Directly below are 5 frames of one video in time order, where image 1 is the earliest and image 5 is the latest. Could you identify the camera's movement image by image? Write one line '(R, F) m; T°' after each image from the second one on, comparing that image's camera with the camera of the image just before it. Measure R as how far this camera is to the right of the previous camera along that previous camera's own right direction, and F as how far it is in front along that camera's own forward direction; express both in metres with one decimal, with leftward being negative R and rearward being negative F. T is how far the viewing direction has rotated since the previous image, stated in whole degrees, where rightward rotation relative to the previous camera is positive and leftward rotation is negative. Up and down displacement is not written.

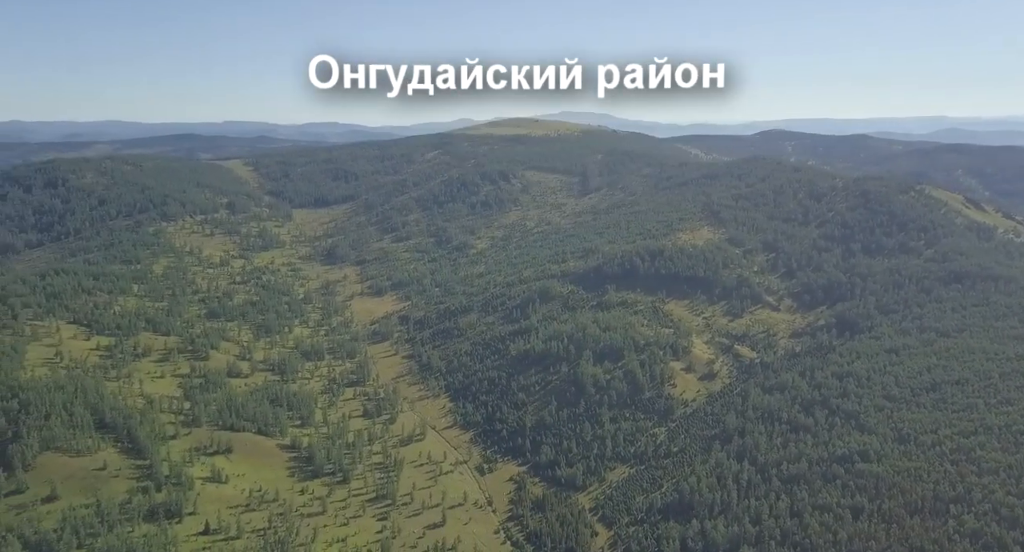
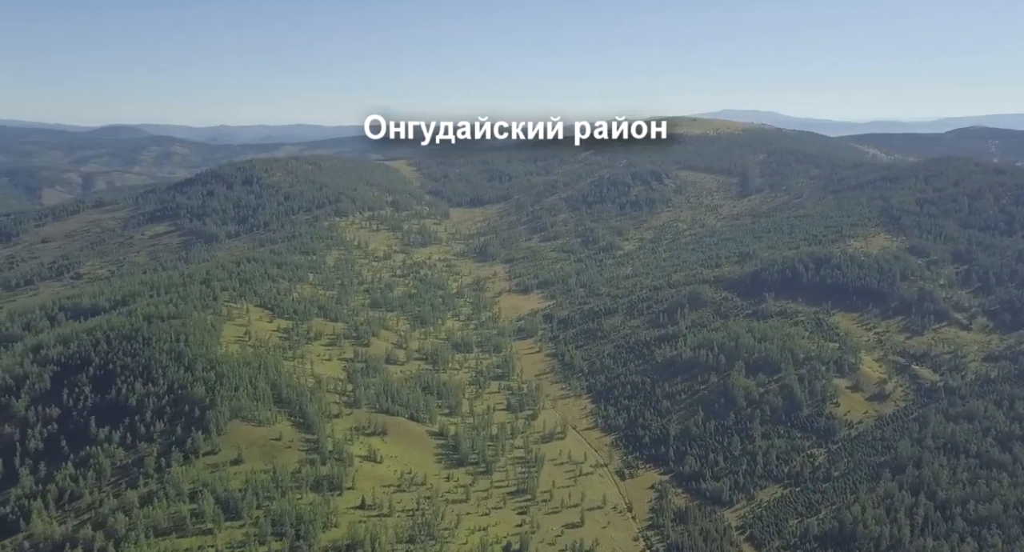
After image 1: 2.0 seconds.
(-1.3, +6.1) m; -9°
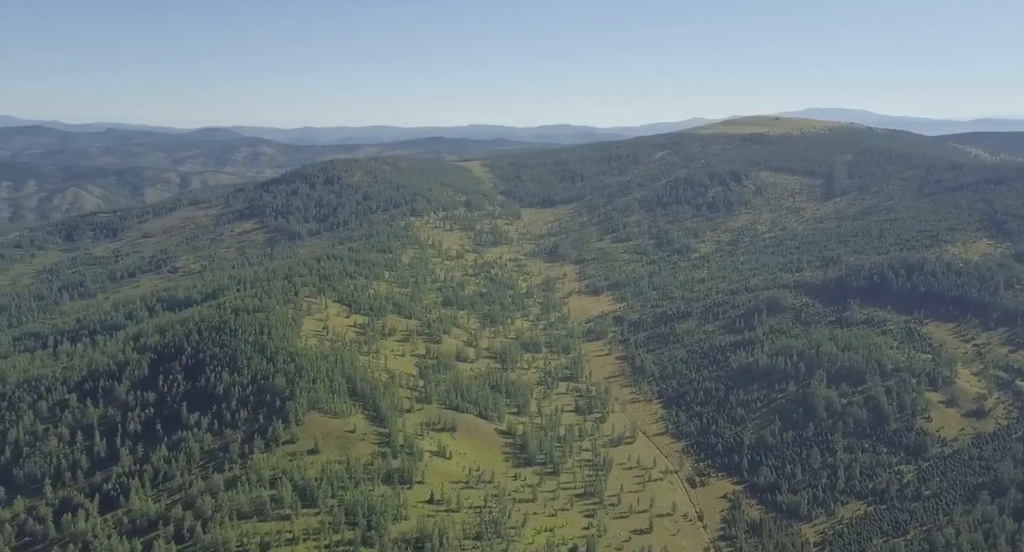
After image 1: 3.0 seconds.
(-0.8, +4.1) m; -4°
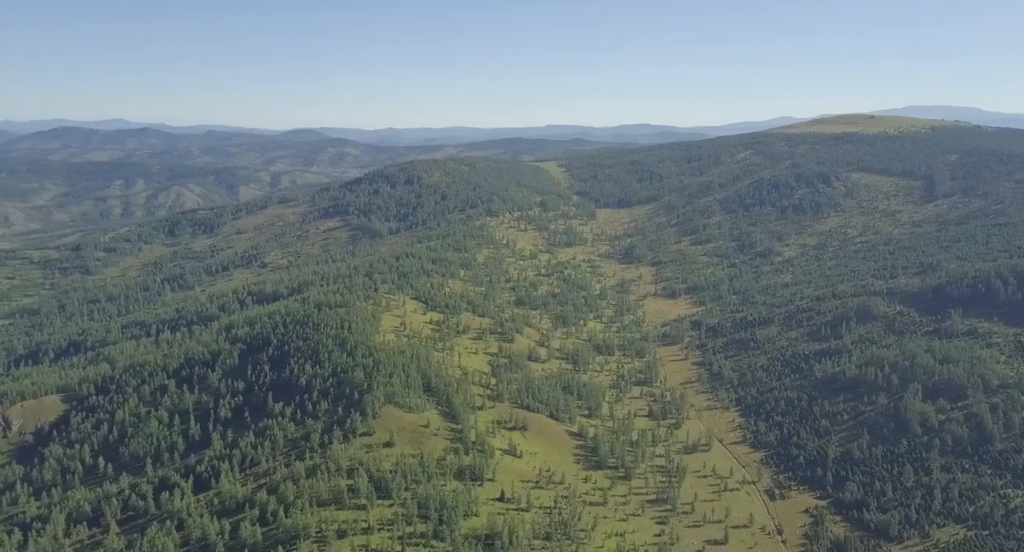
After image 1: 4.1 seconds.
(-1.0, +5.6) m; -4°
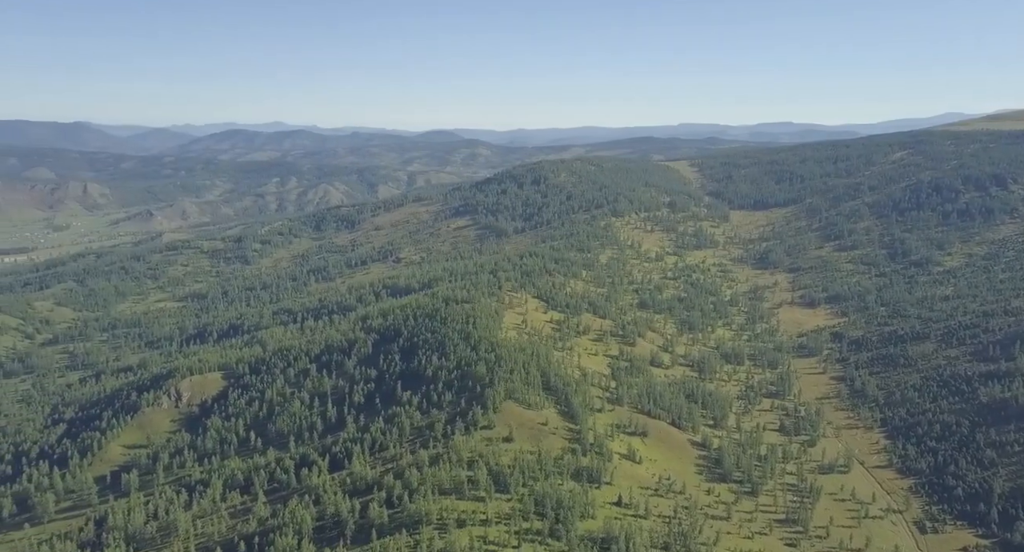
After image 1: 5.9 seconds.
(-2.2, +13.2) m; -7°
